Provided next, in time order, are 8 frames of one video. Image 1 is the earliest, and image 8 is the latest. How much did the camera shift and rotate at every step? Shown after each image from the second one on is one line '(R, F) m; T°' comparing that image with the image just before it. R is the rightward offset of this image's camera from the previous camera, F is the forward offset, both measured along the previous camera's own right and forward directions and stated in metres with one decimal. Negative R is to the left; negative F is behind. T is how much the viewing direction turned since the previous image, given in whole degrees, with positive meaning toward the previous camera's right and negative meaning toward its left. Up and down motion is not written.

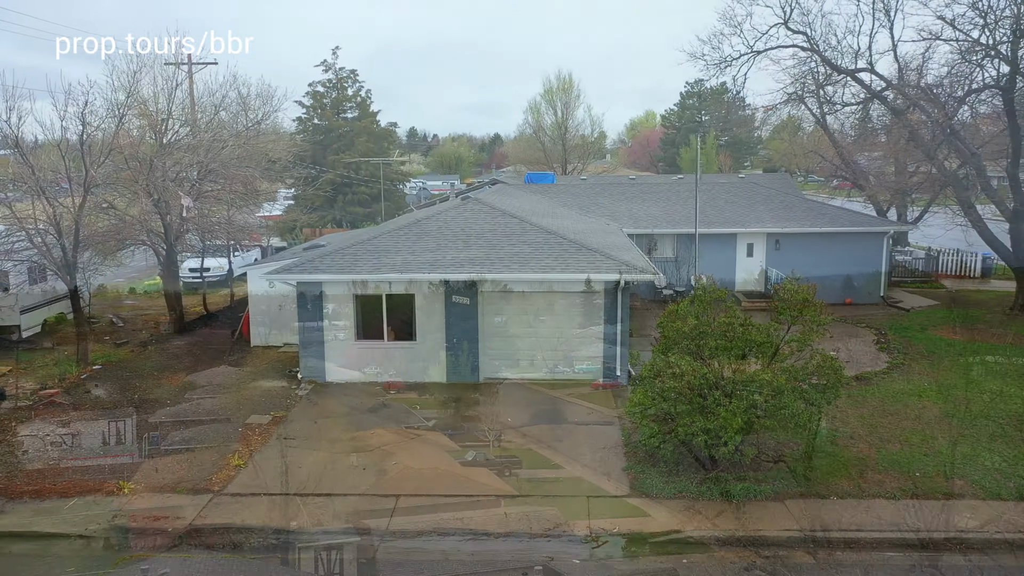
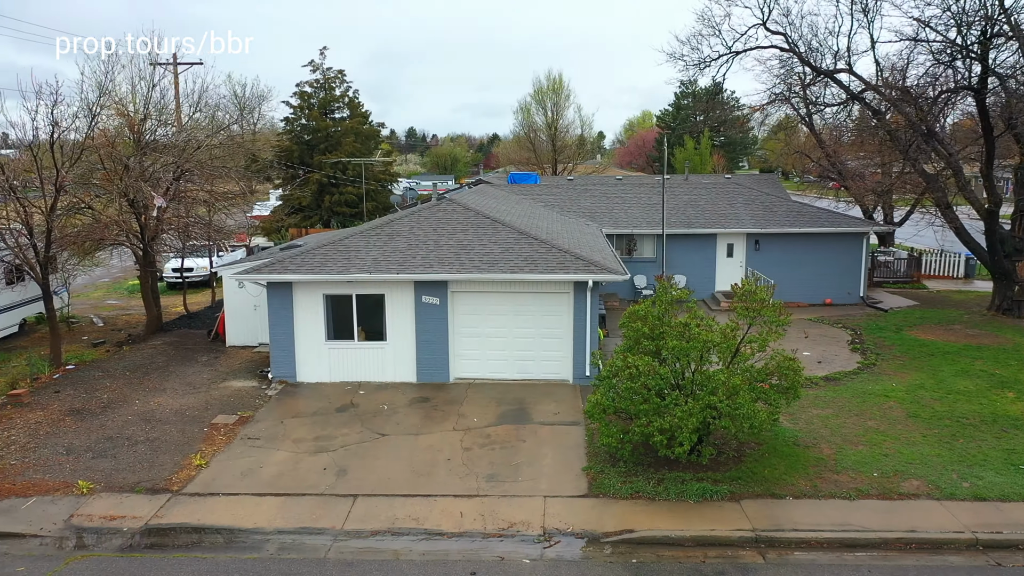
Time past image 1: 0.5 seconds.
(+0.5, 0.0) m; 0°
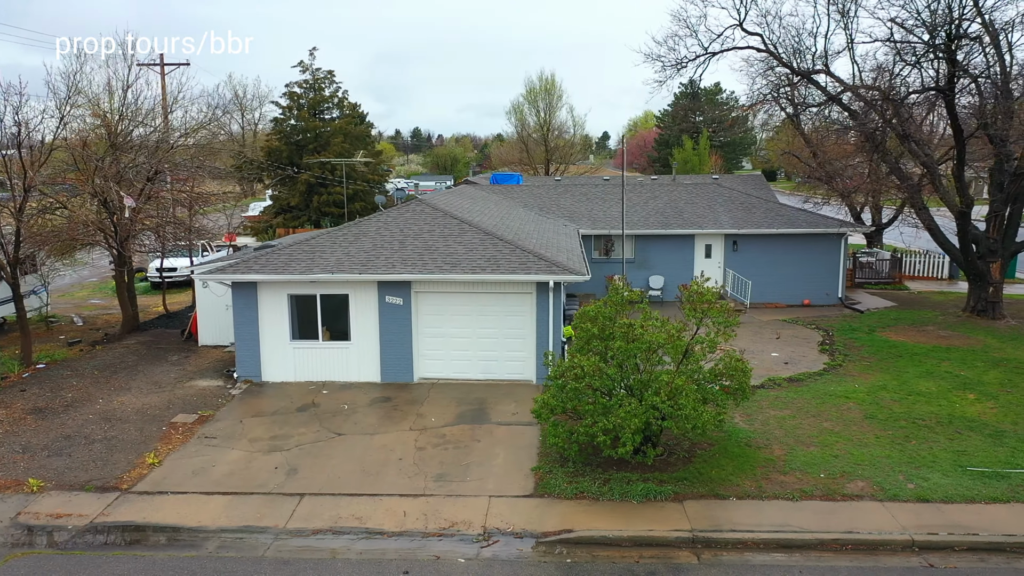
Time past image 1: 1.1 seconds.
(+0.7, 0.0) m; 0°
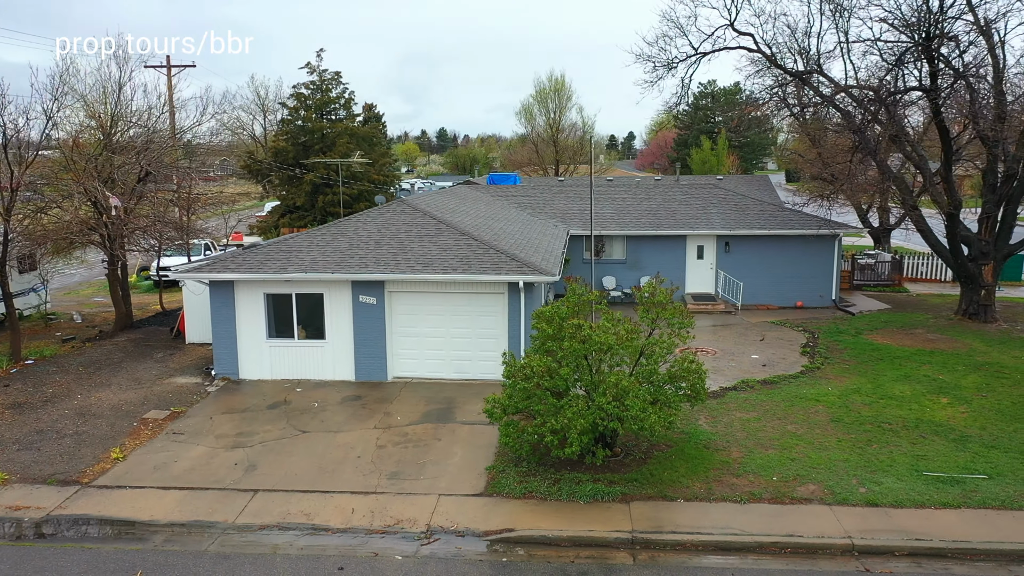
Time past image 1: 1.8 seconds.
(+0.9, 0.0) m; -2°
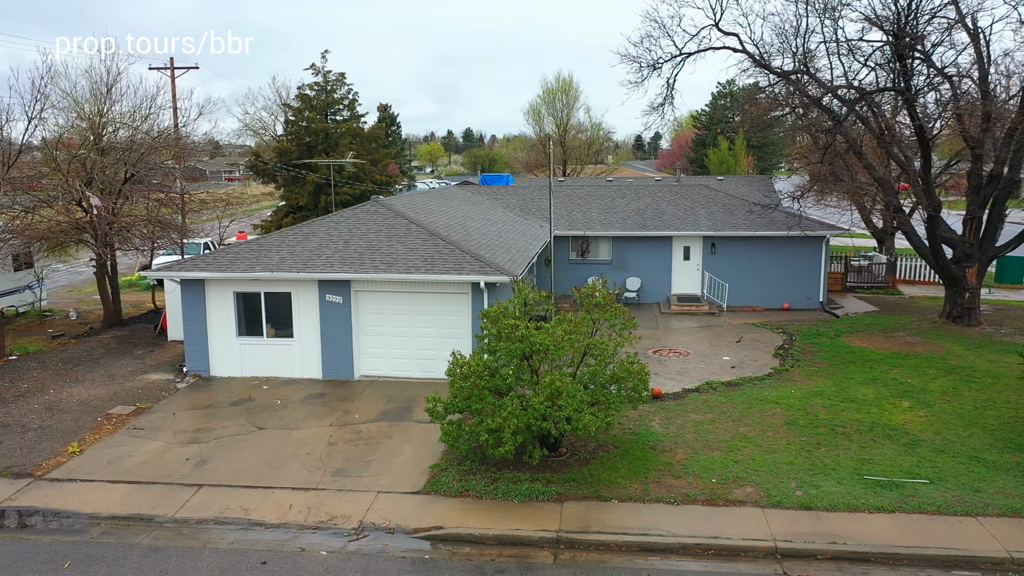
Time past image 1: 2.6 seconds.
(+1.0, 0.0) m; -2°
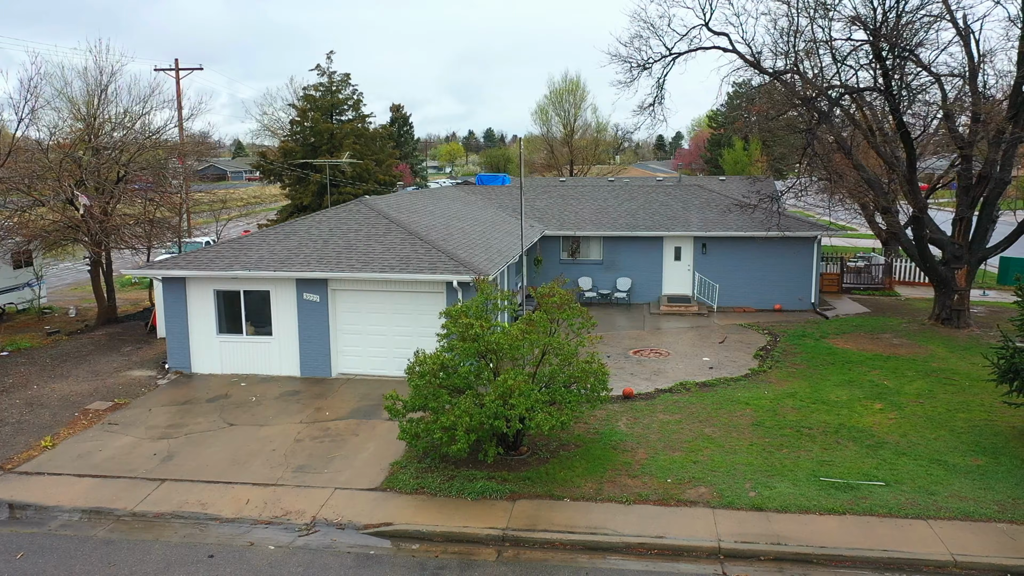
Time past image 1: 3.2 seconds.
(+0.8, 0.0) m; -2°
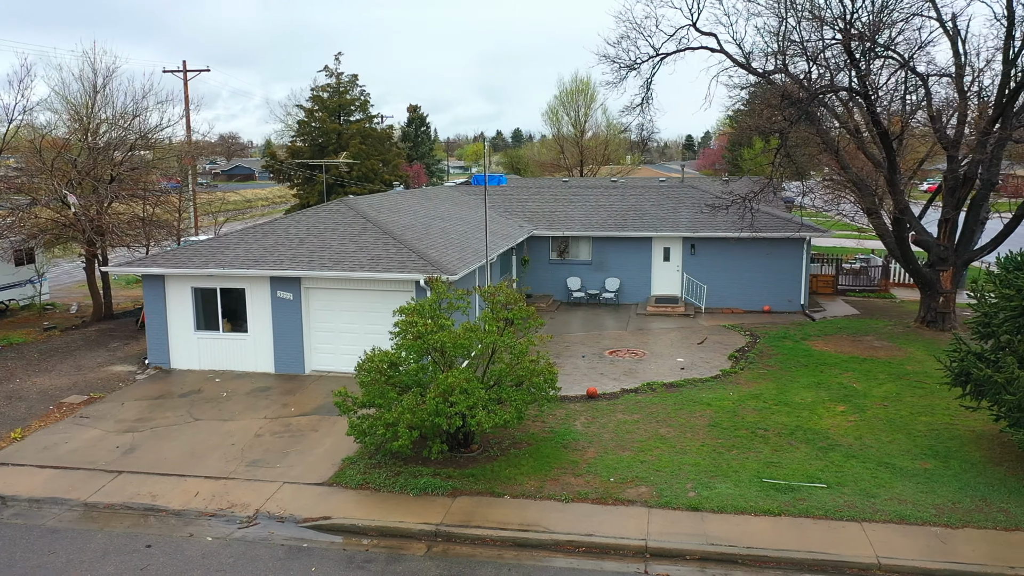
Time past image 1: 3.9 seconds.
(+1.0, -0.1) m; -2°
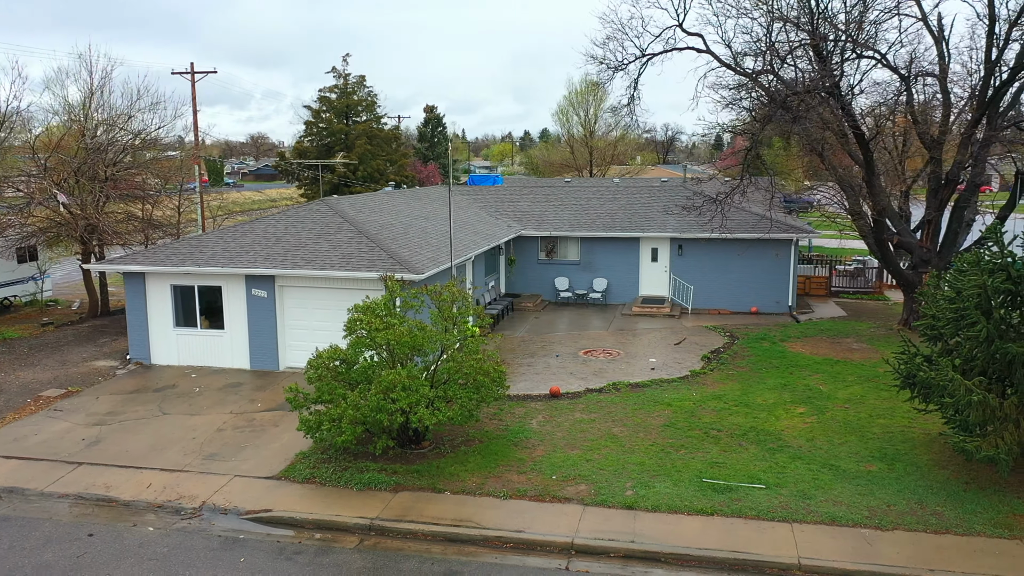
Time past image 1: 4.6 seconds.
(+1.0, -0.1) m; -2°
